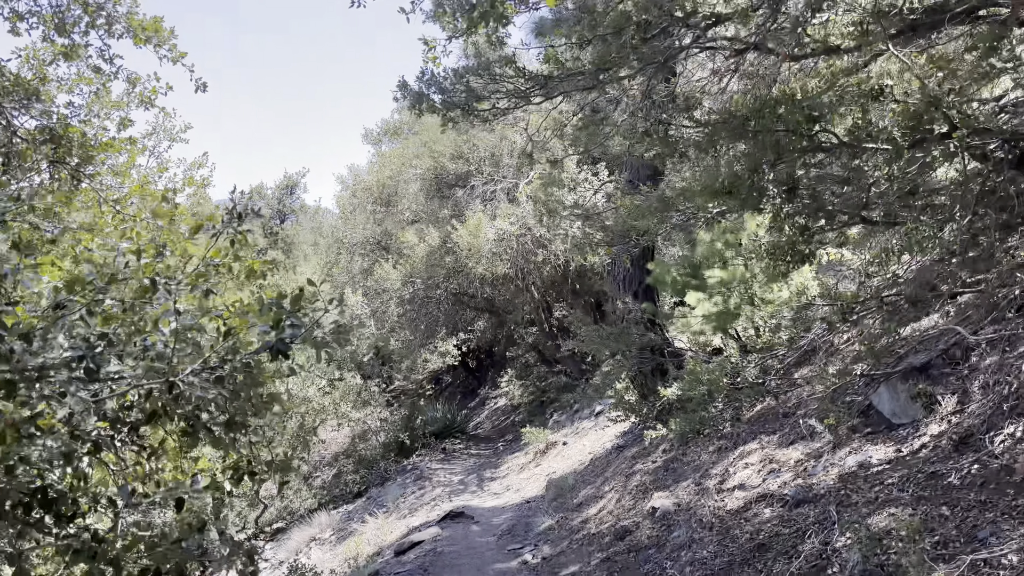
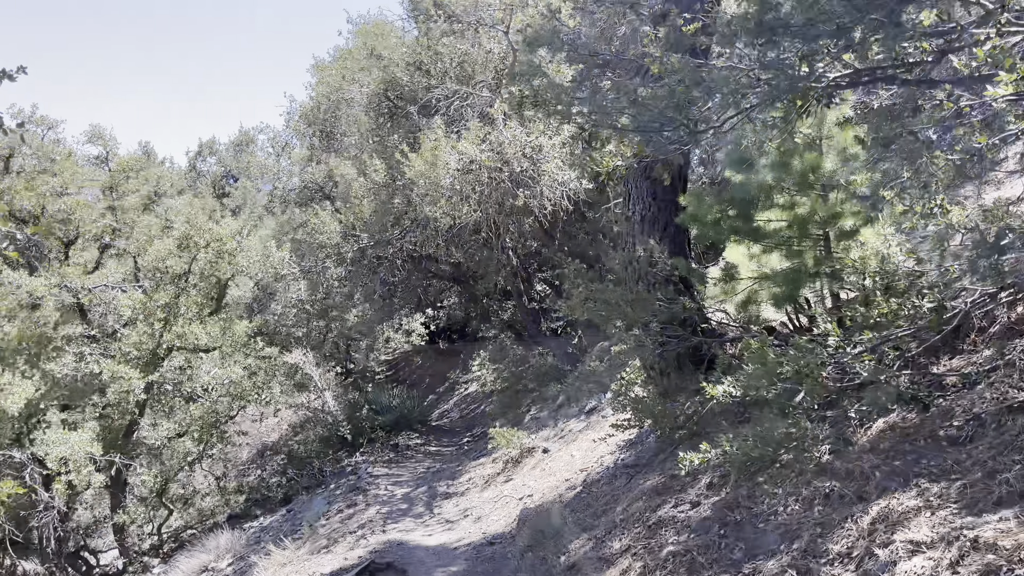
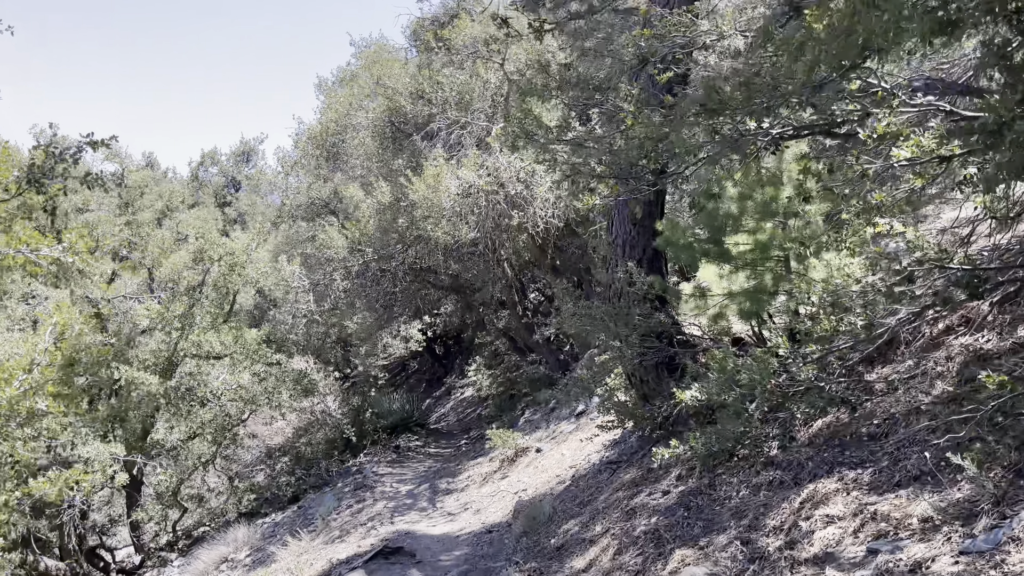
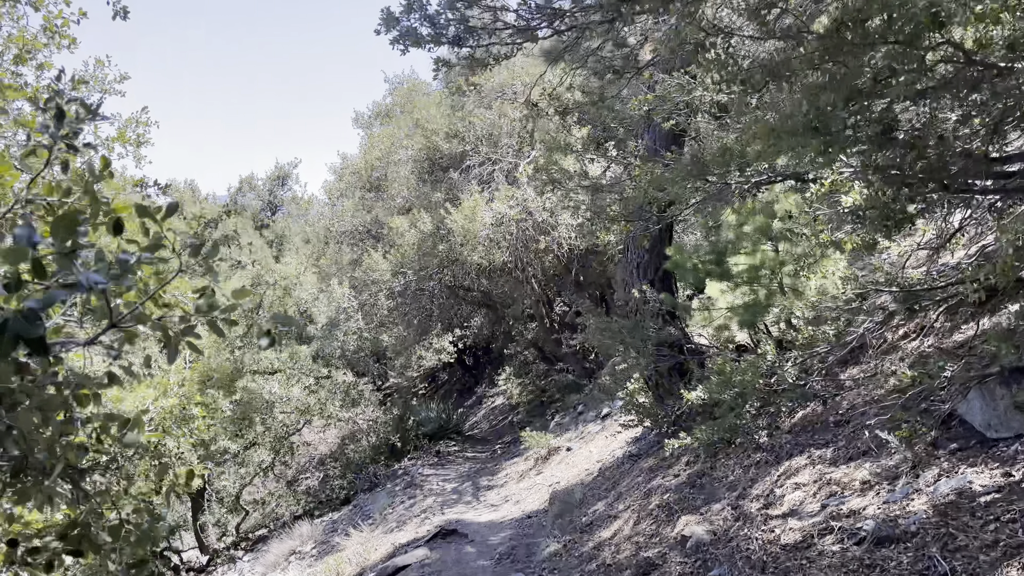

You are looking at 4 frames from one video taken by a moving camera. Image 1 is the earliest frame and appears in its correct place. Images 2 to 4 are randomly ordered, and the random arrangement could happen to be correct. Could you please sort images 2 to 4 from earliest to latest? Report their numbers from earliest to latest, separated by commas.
4, 3, 2
